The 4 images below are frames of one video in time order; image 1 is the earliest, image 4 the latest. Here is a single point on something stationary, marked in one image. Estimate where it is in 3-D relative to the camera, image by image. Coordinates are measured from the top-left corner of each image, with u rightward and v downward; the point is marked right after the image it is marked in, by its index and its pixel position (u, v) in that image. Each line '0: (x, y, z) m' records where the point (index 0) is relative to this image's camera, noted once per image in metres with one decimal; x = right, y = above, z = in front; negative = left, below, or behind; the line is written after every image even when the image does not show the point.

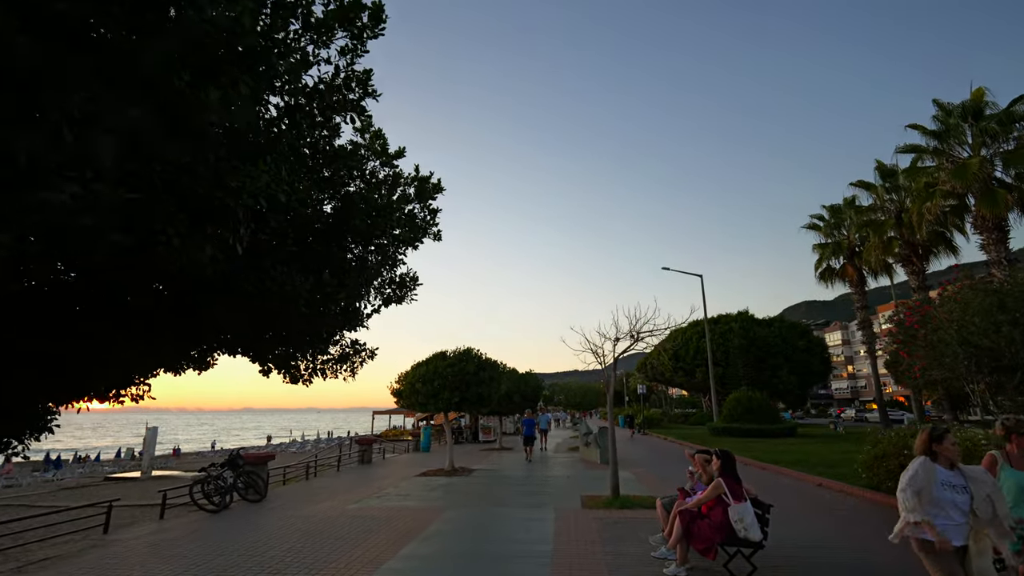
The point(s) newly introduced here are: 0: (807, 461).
0: (+8.8, -5.2, +16.8) m
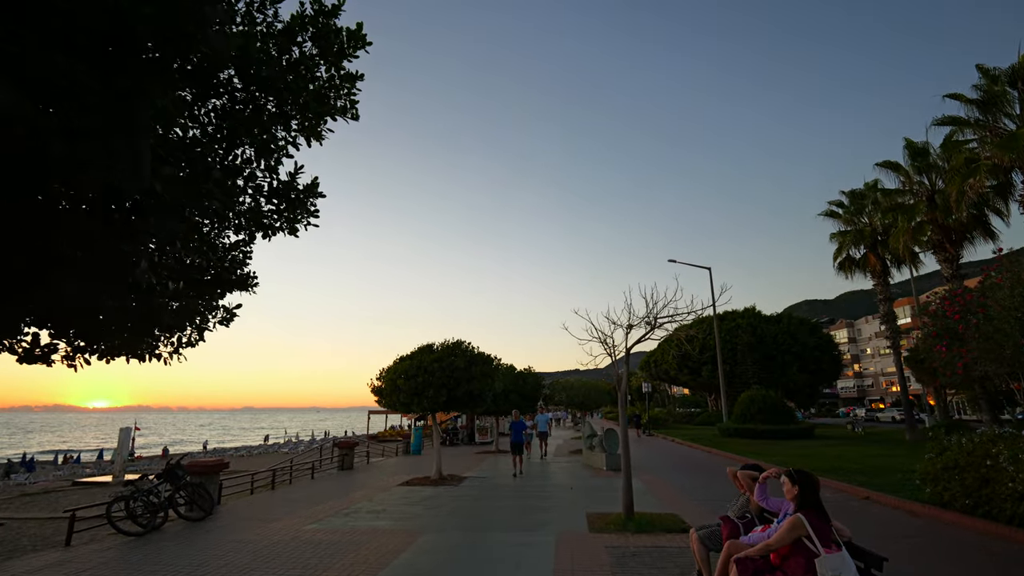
0: (+8.7, -4.8, +15.0) m
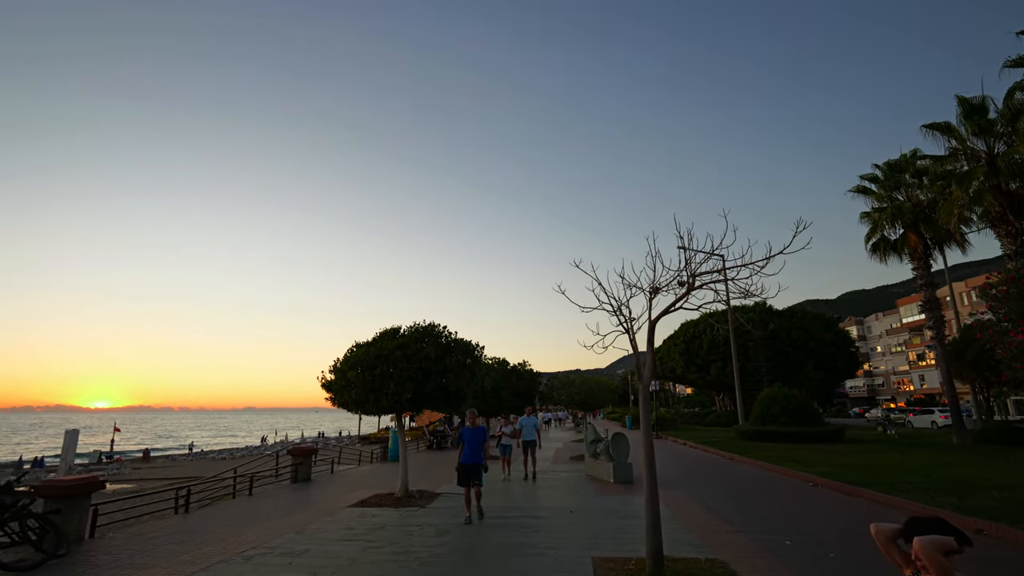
0: (+8.4, -4.2, +12.2) m
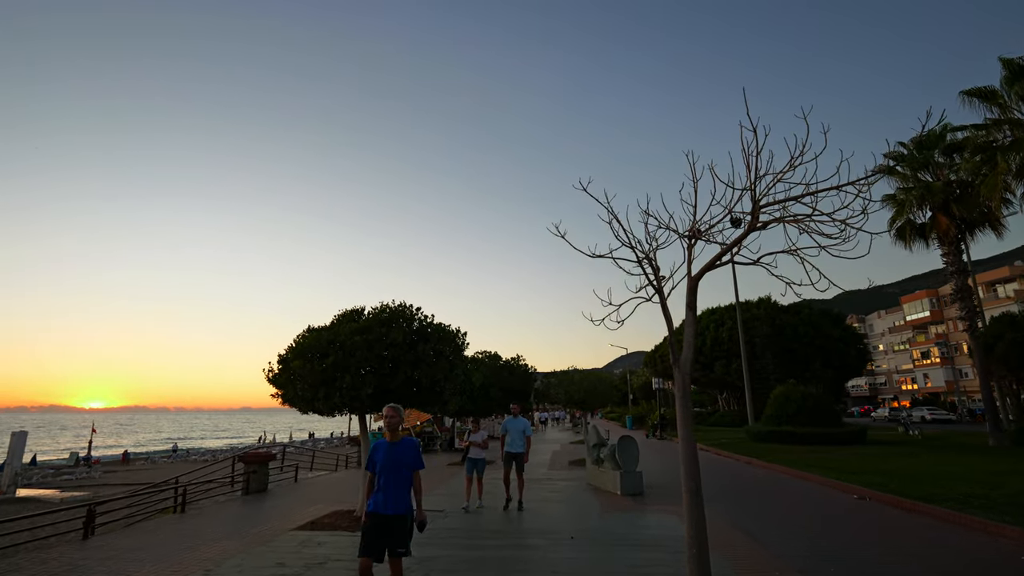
0: (+8.2, -3.7, +10.2) m
